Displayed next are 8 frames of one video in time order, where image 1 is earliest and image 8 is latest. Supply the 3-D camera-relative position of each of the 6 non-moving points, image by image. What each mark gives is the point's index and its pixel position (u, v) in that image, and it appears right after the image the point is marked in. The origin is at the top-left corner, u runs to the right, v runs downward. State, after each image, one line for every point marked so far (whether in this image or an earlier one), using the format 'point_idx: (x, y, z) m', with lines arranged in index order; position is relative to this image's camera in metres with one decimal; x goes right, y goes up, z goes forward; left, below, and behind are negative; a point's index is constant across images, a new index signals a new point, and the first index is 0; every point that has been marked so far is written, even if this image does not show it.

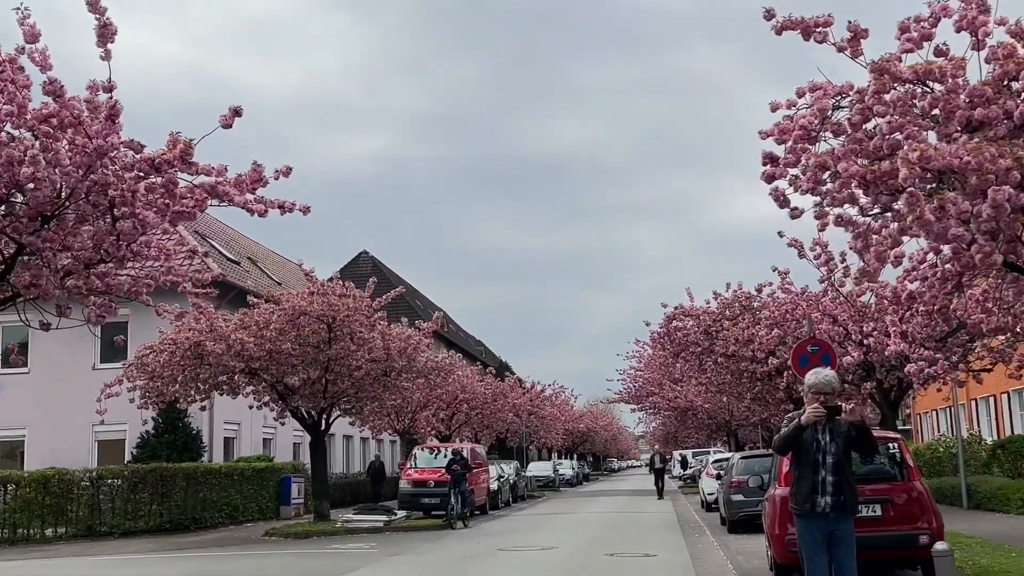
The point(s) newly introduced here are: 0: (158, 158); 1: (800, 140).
0: (-3.3, +1.2, +9.7) m
1: (+2.2, +1.1, +8.2) m
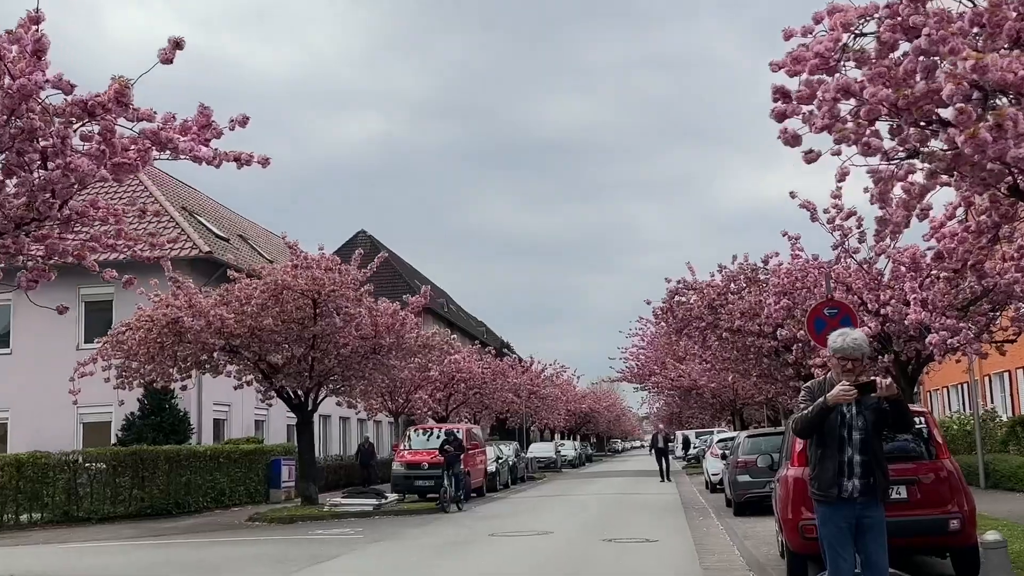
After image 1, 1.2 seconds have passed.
0: (-3.4, +1.5, +8.6) m
1: (+2.1, +1.5, +7.1) m
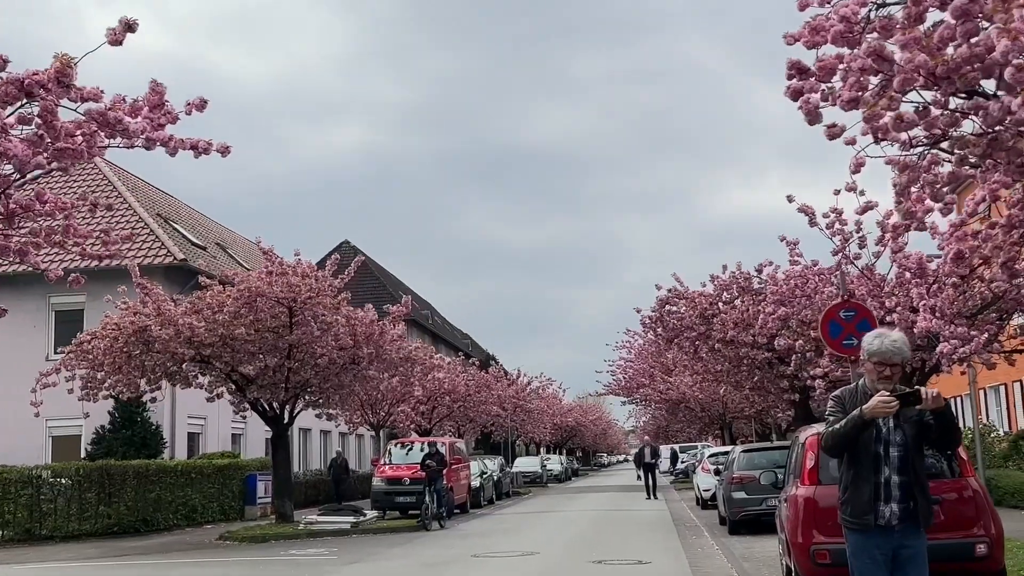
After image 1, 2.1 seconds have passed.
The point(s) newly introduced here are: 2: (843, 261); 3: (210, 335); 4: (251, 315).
0: (-3.6, +1.5, +7.7) m
1: (+2.0, +1.5, +6.3) m
2: (+4.7, +0.4, +14.9) m
3: (-5.5, -0.9, +19.2) m
4: (-4.9, -0.5, +19.7) m
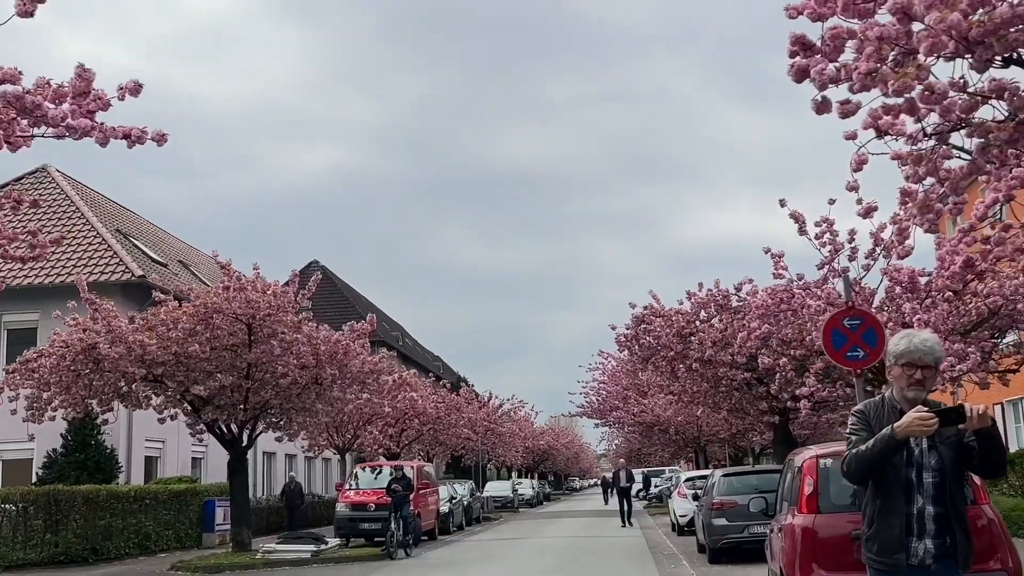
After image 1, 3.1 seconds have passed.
0: (-3.8, +1.5, +6.8) m
1: (+1.8, +1.5, +5.6) m
2: (+4.3, +0.2, +14.2) m
3: (-6.1, -1.1, +18.2) m
4: (-5.4, -0.8, +18.7) m
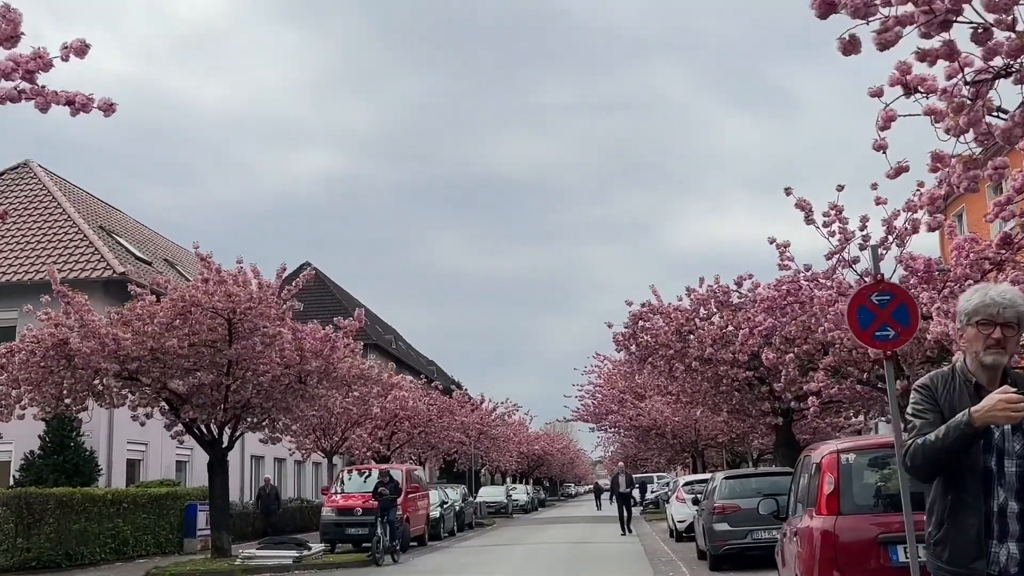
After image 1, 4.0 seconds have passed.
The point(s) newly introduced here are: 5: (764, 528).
0: (-3.9, +1.7, +6.0) m
1: (+1.7, +1.7, +4.8) m
2: (+4.2, +0.3, +13.4) m
3: (-6.2, -1.0, +17.4) m
4: (-5.6, -0.7, +17.9) m
5: (+3.6, -3.4, +14.9) m
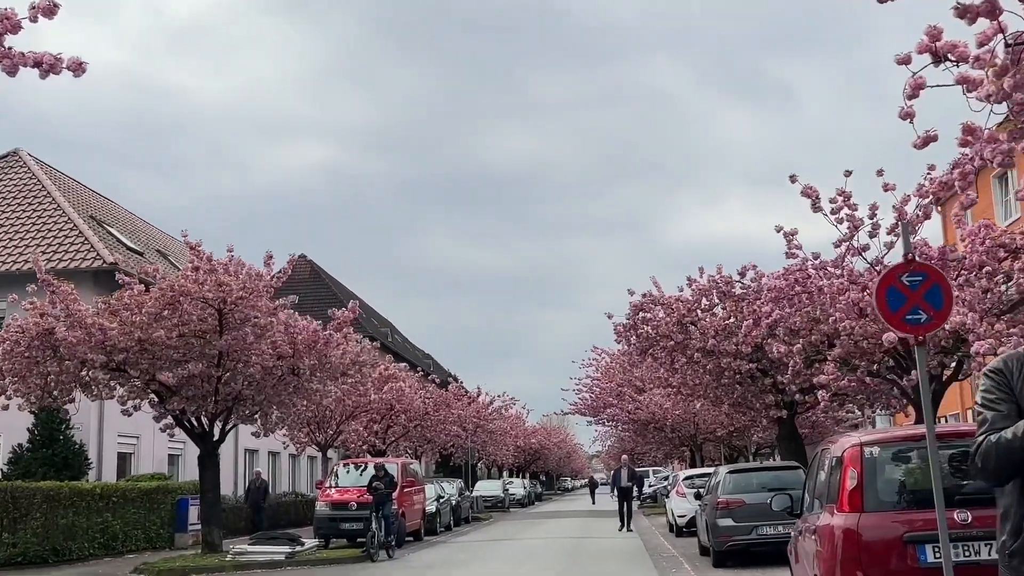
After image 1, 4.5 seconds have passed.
0: (-3.8, +1.8, +5.6) m
1: (+1.7, +1.8, +4.4) m
2: (+4.1, +0.4, +13.0) m
3: (-6.2, -0.8, +16.9) m
4: (-5.6, -0.5, +17.4) m
5: (+3.5, -3.2, +14.5) m
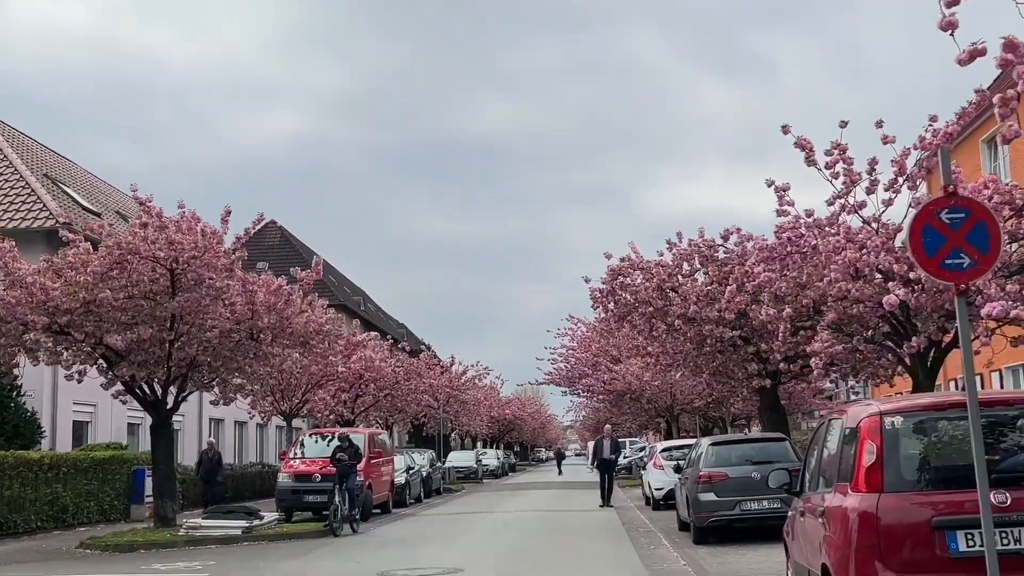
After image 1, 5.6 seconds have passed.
0: (-4.0, +2.1, +4.4) m
1: (+1.6, +2.0, +3.4) m
2: (+3.8, +0.9, +12.1) m
3: (-6.7, -0.2, +15.8) m
4: (-6.0, +0.2, +16.3) m
5: (+3.1, -2.7, +13.6) m
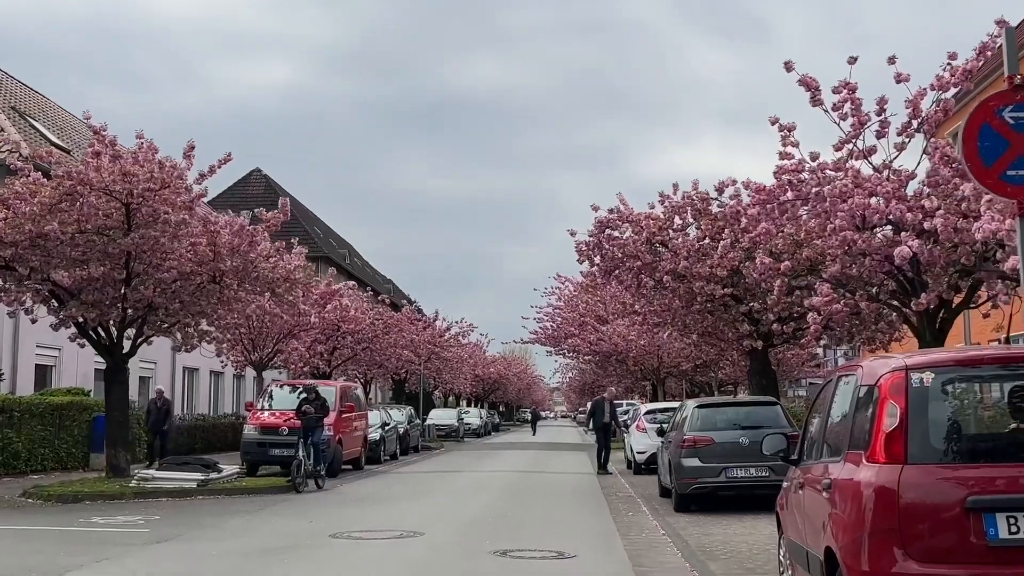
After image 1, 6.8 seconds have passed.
0: (-4.2, +2.6, +3.3) m
1: (+1.5, +2.2, +2.3) m
2: (+3.6, +1.4, +11.0) m
3: (-7.0, +0.8, +14.7) m
4: (-6.3, +1.1, +15.2) m
5: (+2.8, -2.2, +12.7) m
